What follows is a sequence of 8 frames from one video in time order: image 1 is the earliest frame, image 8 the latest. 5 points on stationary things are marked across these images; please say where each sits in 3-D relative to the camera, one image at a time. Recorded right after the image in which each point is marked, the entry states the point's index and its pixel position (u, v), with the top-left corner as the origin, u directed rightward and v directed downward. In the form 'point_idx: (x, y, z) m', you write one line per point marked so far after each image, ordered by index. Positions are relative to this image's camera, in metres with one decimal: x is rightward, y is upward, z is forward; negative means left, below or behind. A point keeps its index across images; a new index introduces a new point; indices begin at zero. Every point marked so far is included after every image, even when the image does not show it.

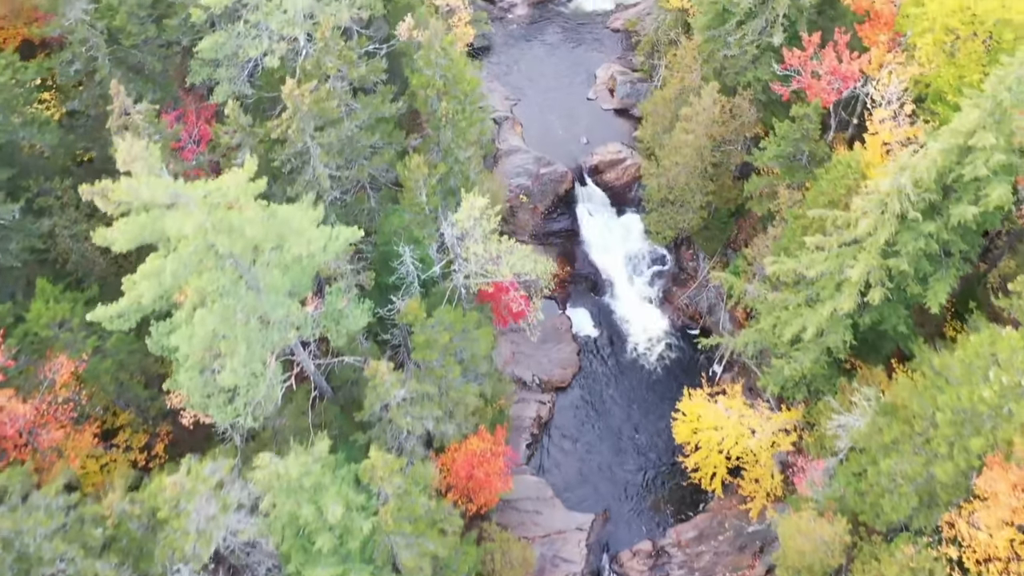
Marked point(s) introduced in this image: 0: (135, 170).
0: (-7.7, +2.4, +12.8) m
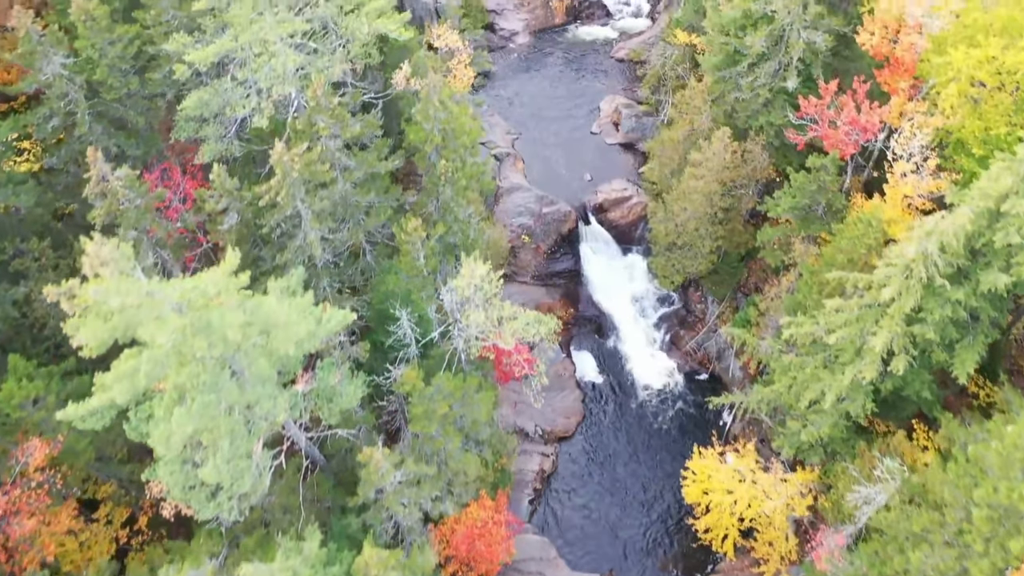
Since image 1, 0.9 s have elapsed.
0: (-7.6, +0.3, +11.7) m
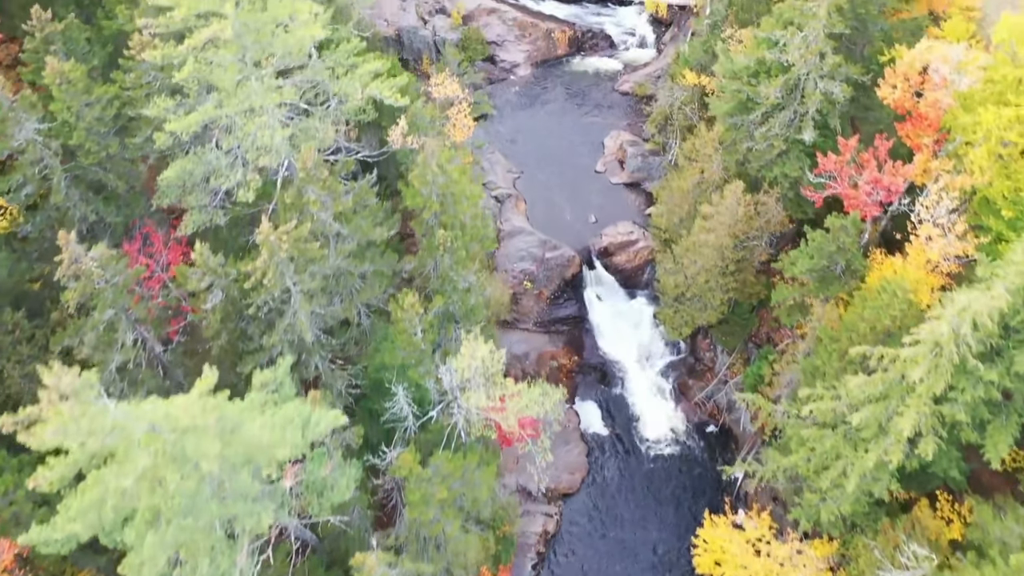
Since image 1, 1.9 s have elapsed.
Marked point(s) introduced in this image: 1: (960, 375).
0: (-7.5, -1.9, +10.5) m
1: (+12.6, -2.4, +17.7) m
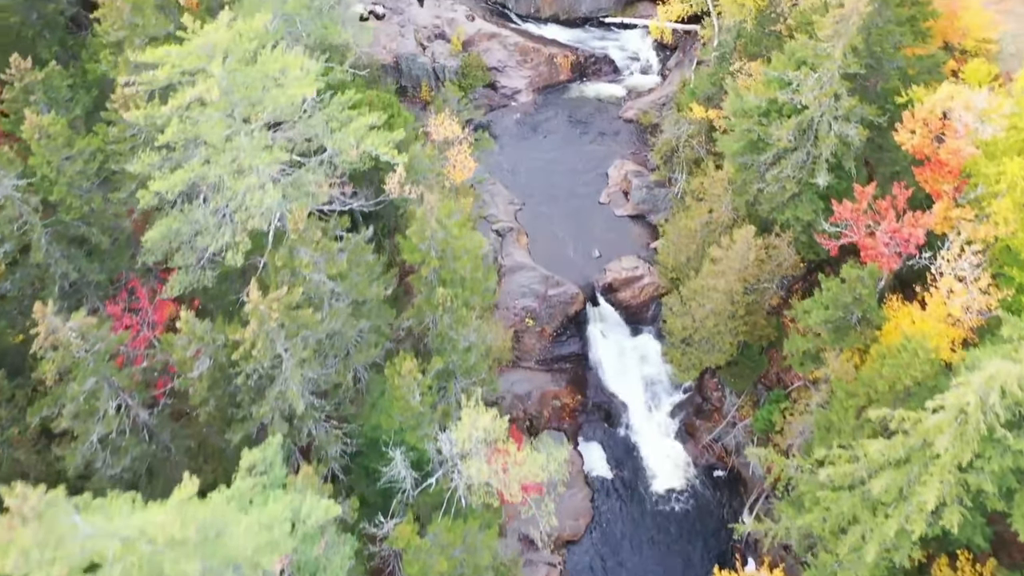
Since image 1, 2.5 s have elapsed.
0: (-7.4, -3.6, +9.6) m
1: (+12.7, -4.1, +16.9) m
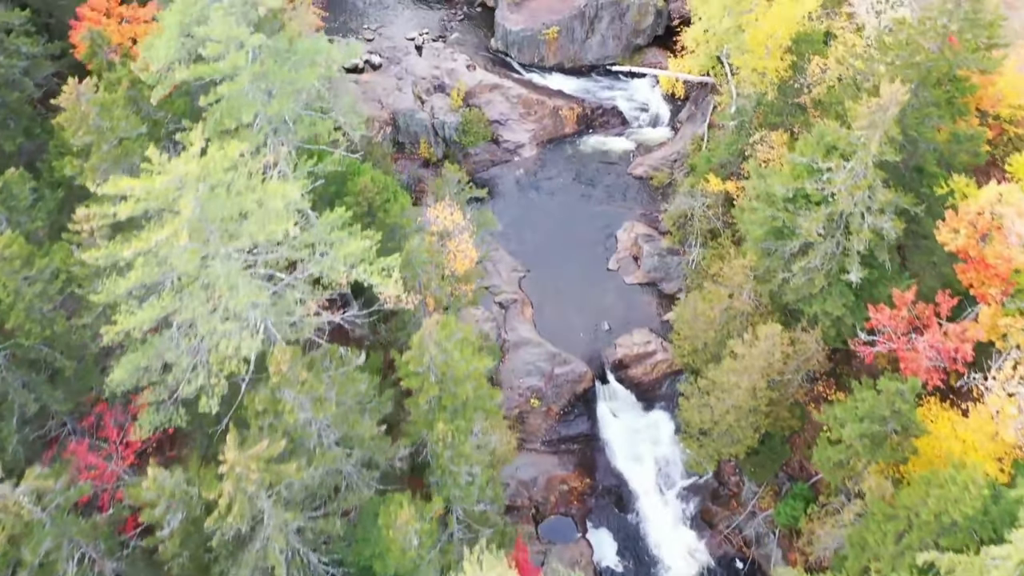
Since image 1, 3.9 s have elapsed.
0: (-7.2, -7.0, +7.9) m
1: (+12.9, -7.4, +15.1) m
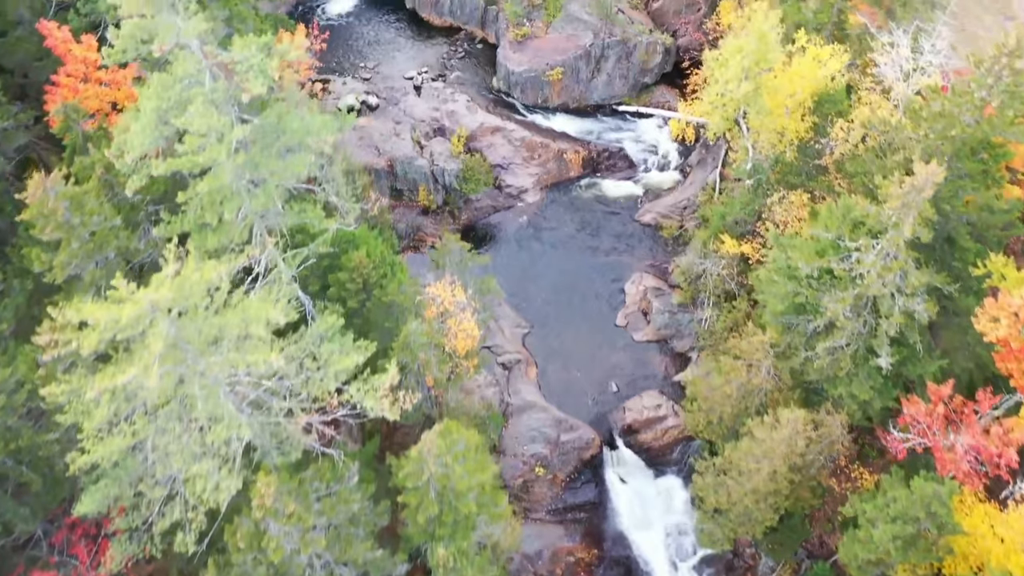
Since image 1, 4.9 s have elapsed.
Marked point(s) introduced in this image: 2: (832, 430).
0: (-7.0, -9.5, +6.5) m
1: (+13.1, -10.0, +13.8) m
2: (+10.1, -4.5, +19.8) m
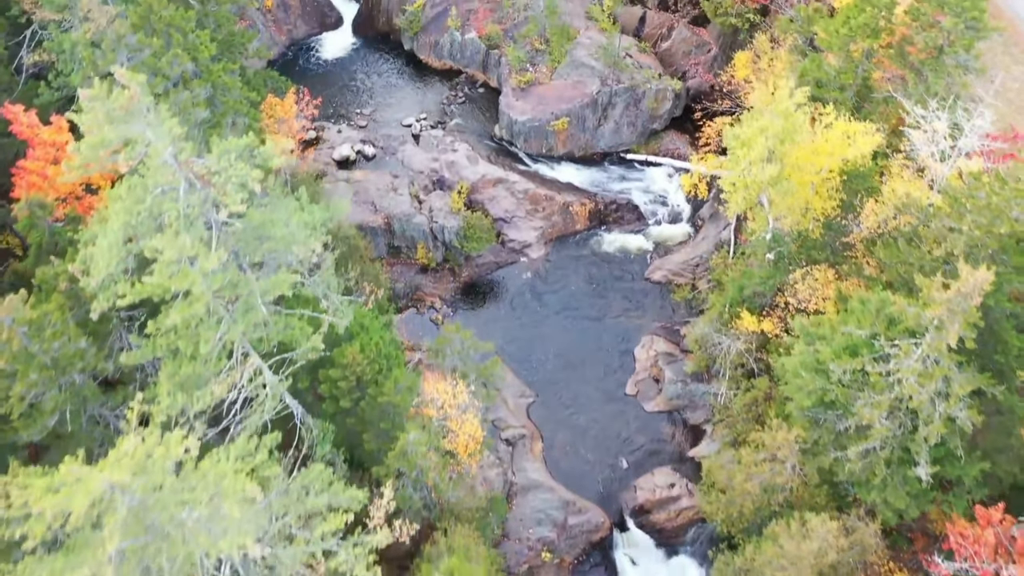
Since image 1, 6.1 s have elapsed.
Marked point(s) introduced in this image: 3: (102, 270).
0: (-6.8, -12.3, +5.0) m
1: (+13.3, -12.8, +12.3) m
2: (+10.3, -7.3, +18.3) m
3: (-8.2, +0.3, +12.5) m
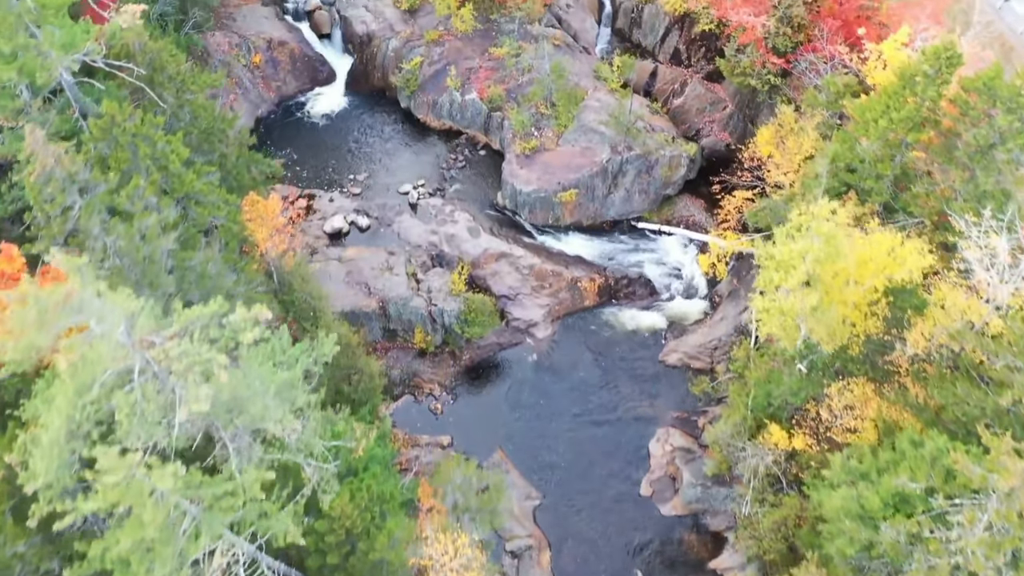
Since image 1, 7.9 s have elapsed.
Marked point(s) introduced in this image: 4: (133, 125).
0: (-6.6, -15.9, +2.9) m
1: (+13.5, -16.4, +10.2) m
2: (+10.5, -11.0, +16.3) m
3: (-7.9, -3.3, +10.5) m
4: (-9.6, +4.1, +16.0) m
